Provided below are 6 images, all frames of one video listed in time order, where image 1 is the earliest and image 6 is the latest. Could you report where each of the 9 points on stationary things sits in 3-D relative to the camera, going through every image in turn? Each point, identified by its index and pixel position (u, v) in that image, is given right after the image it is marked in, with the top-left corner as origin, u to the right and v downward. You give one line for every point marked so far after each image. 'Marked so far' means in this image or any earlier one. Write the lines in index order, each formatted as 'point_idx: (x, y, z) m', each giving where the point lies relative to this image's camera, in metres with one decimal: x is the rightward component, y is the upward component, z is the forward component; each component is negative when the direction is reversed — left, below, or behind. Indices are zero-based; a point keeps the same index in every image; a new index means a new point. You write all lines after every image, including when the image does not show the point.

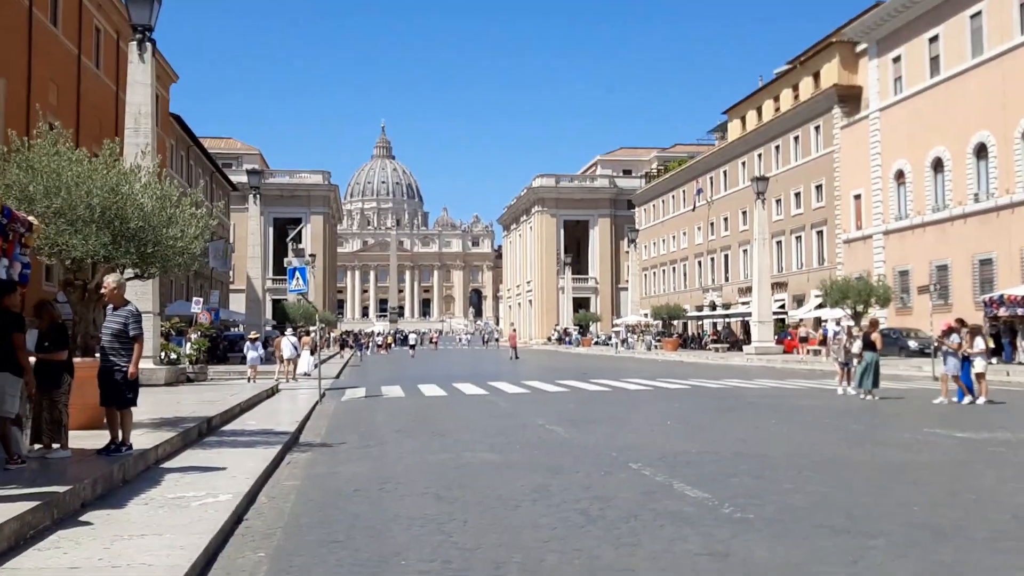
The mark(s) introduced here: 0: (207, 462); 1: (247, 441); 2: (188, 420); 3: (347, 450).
0: (-3.4, -1.9, +10.4) m
1: (-3.5, -2.0, +12.4) m
2: (-4.5, -1.8, +13.0) m
3: (-2.1, -2.1, +12.0) m
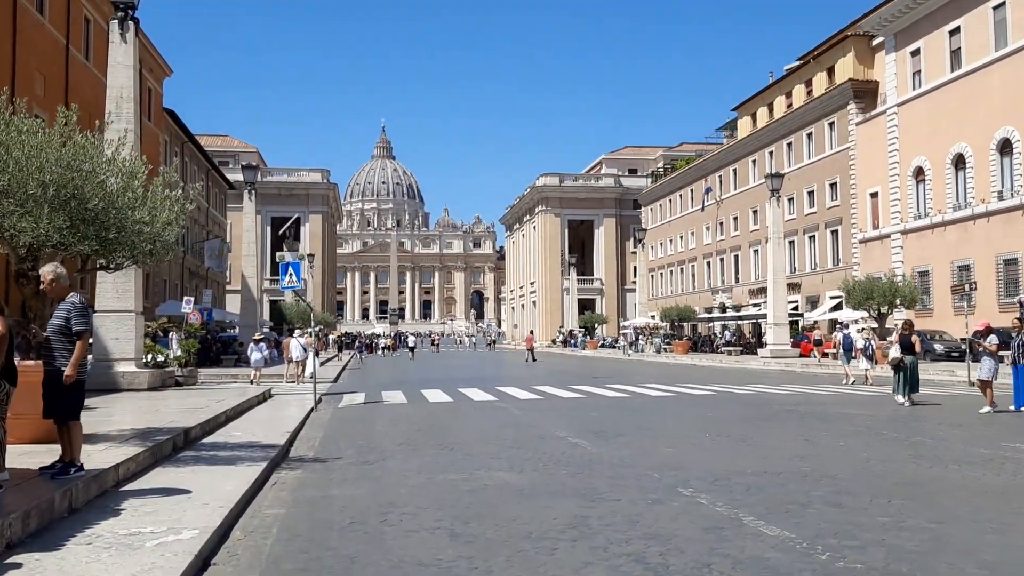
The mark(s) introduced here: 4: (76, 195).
0: (-3.1, -1.8, +8.9) m
1: (-3.2, -1.9, +10.8) m
2: (-4.2, -1.7, +11.5) m
3: (-1.9, -2.0, +10.4) m
4: (-4.7, +1.0, +10.2) m
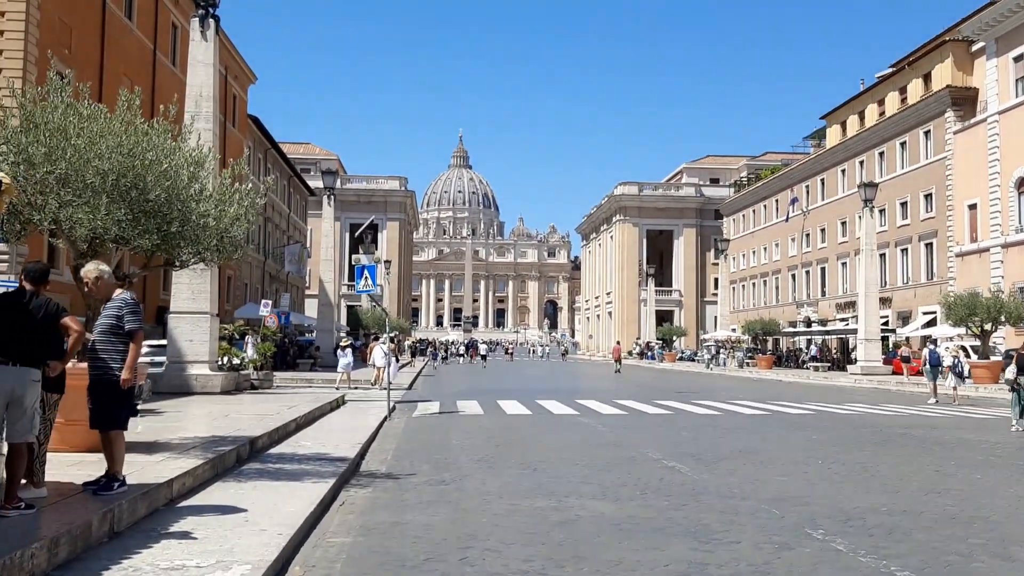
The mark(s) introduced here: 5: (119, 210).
0: (-2.3, -1.8, +8.0) m
1: (-2.3, -1.9, +9.9) m
2: (-3.2, -1.7, +10.7) m
3: (-1.0, -2.0, +9.5) m
4: (-3.8, +1.1, +9.5) m
5: (-3.9, +0.8, +9.3) m
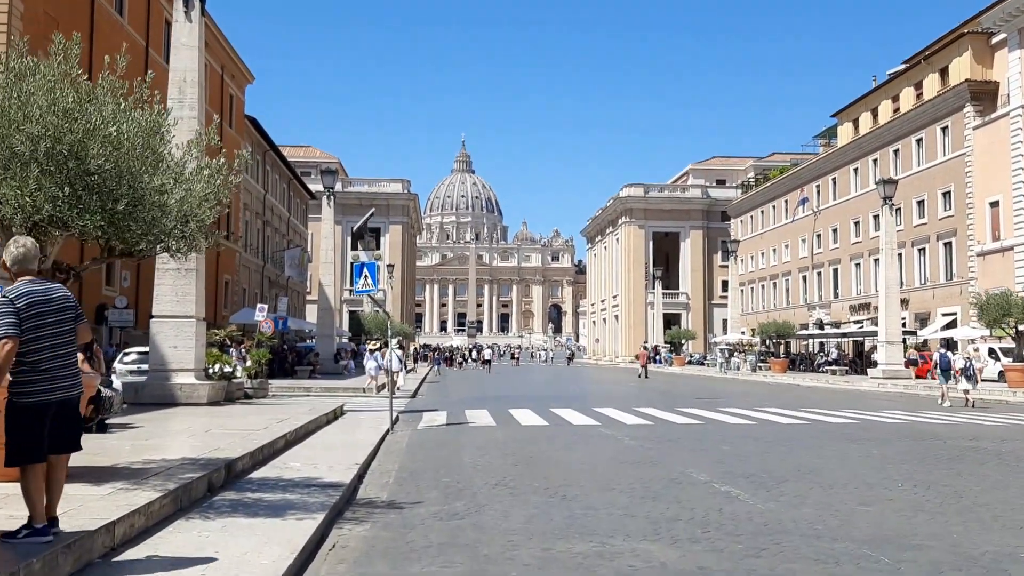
0: (-2.1, -1.8, +6.3) m
1: (-2.1, -1.9, +8.3) m
2: (-3.0, -1.7, +9.0) m
3: (-0.7, -1.9, +7.8) m
4: (-3.6, +1.1, +7.9) m
5: (-3.7, +0.8, +7.7) m
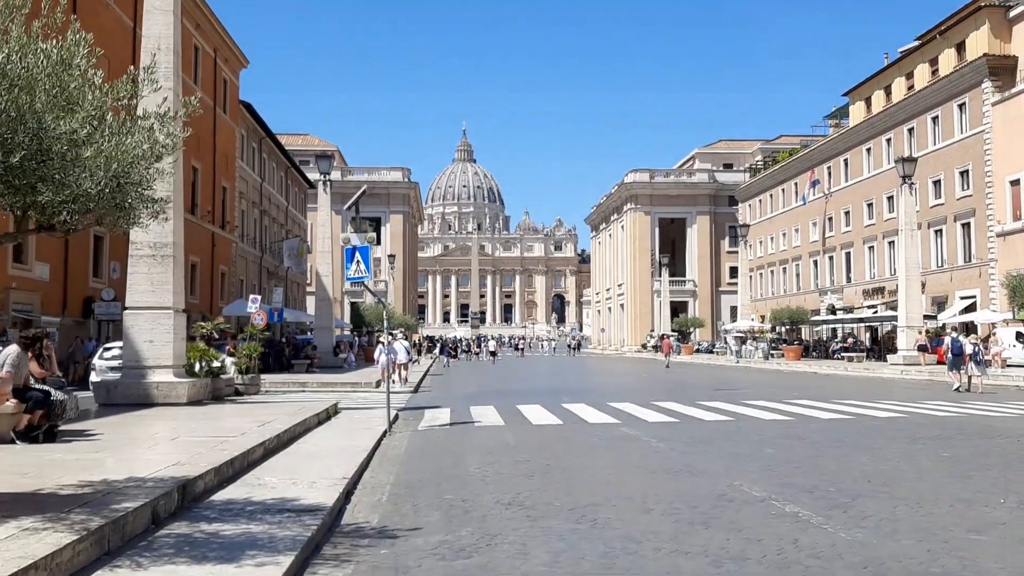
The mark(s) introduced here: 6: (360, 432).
0: (-2.0, -1.6, +4.7) m
1: (-1.9, -1.7, +6.6) m
2: (-2.9, -1.6, +7.4) m
3: (-0.6, -1.8, +6.1) m
4: (-3.5, +1.2, +6.2) m
5: (-3.6, +0.9, +6.0) m
6: (-2.2, -2.1, +14.0) m
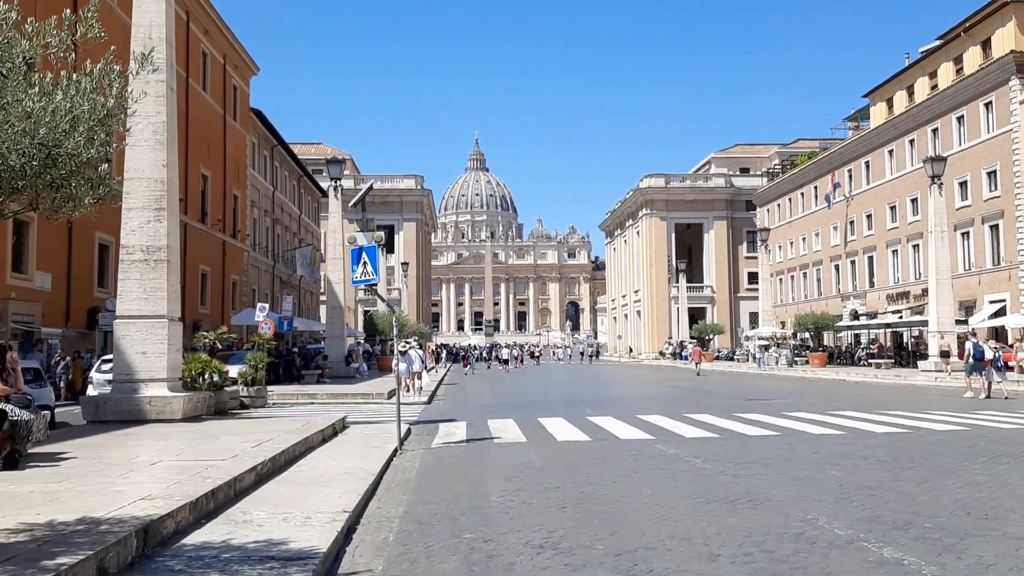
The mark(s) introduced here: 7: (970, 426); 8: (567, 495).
0: (-1.8, -1.6, +3.3) m
1: (-1.7, -1.7, +5.2) m
2: (-2.6, -1.6, +6.0) m
3: (-0.4, -1.8, +4.8) m
4: (-3.3, +1.2, +4.9) m
5: (-3.4, +0.9, +4.7) m
6: (-1.9, -2.2, +12.7) m
7: (+7.5, -2.2, +15.3) m
8: (+0.5, -2.0, +8.9) m
